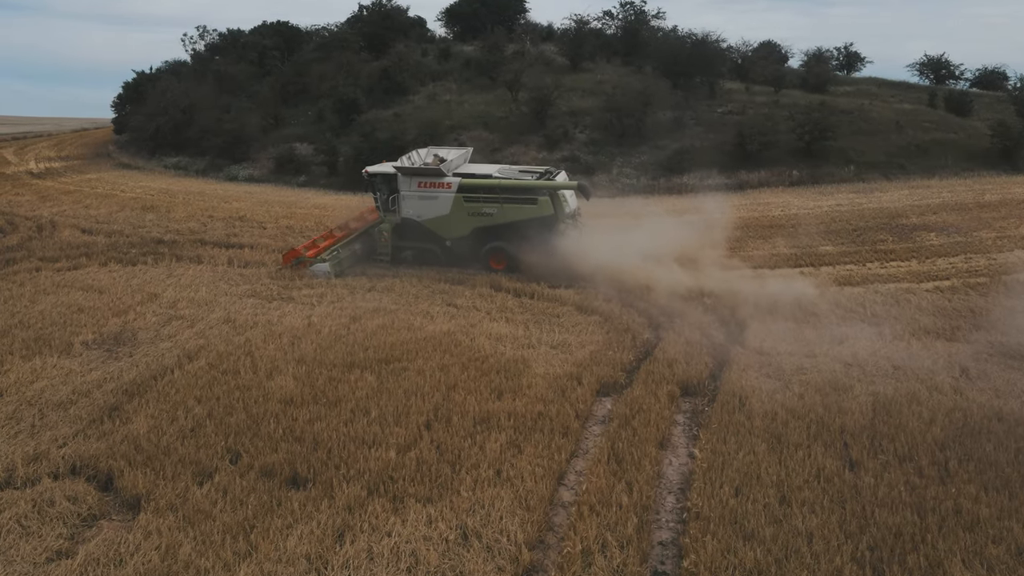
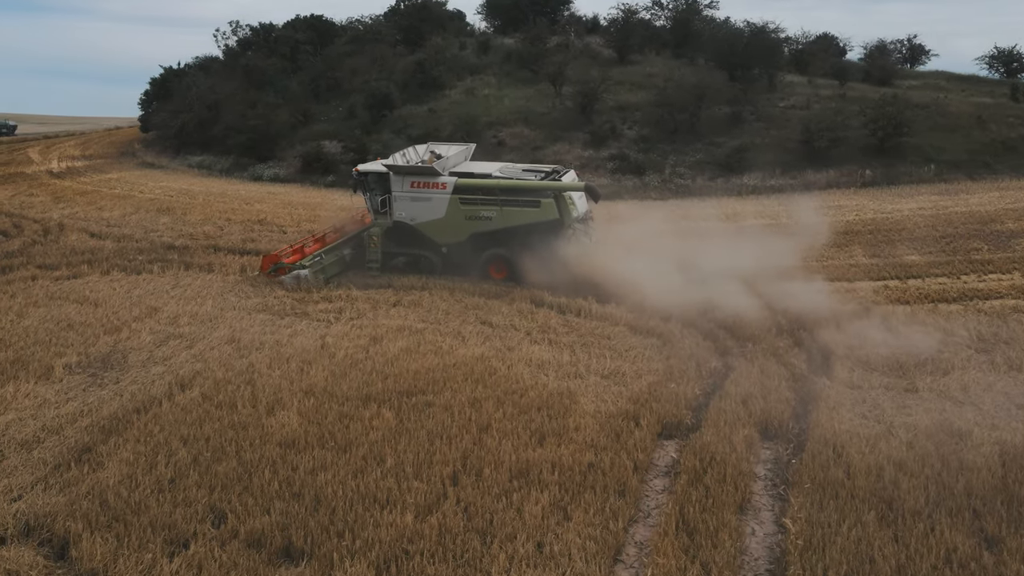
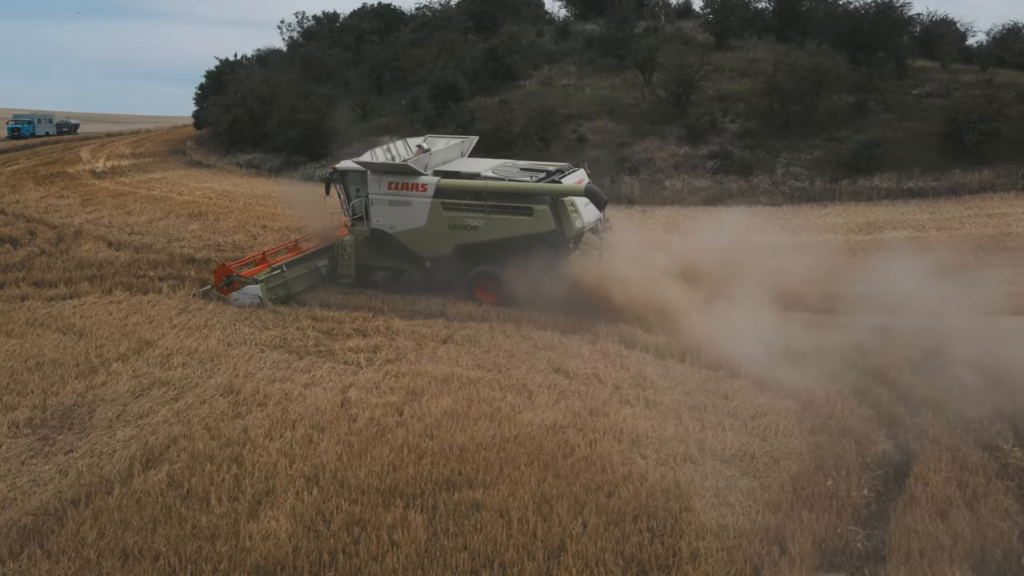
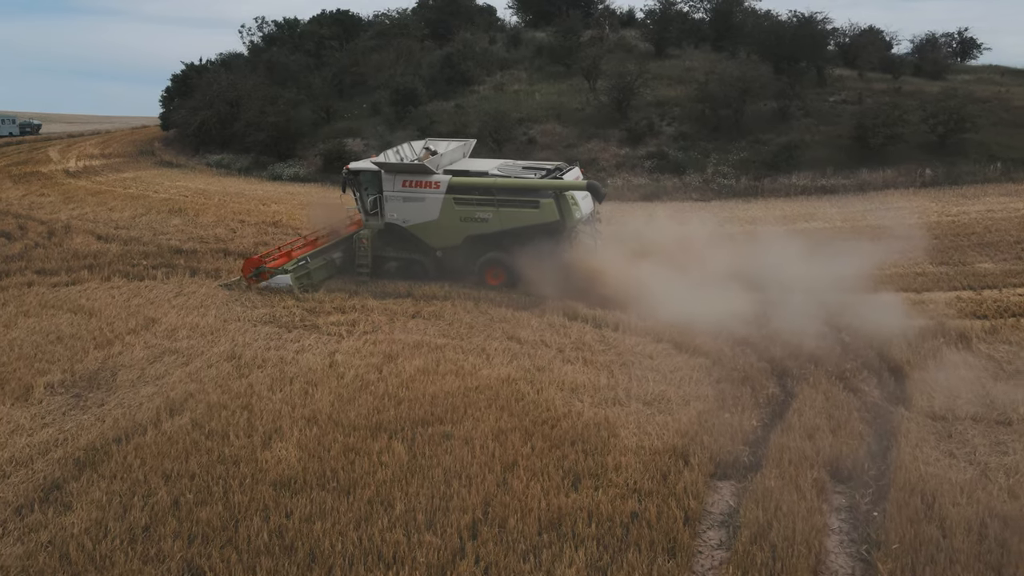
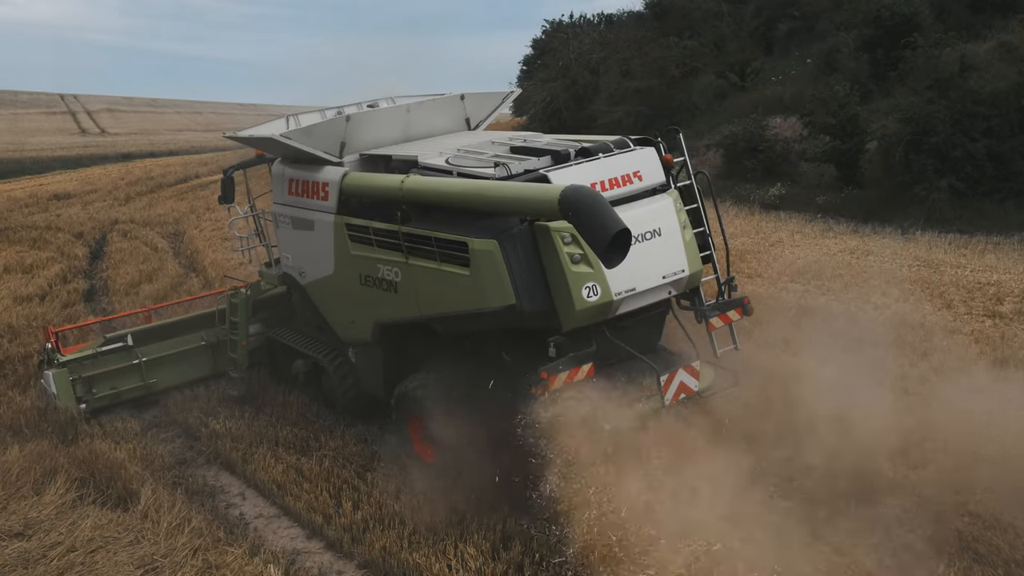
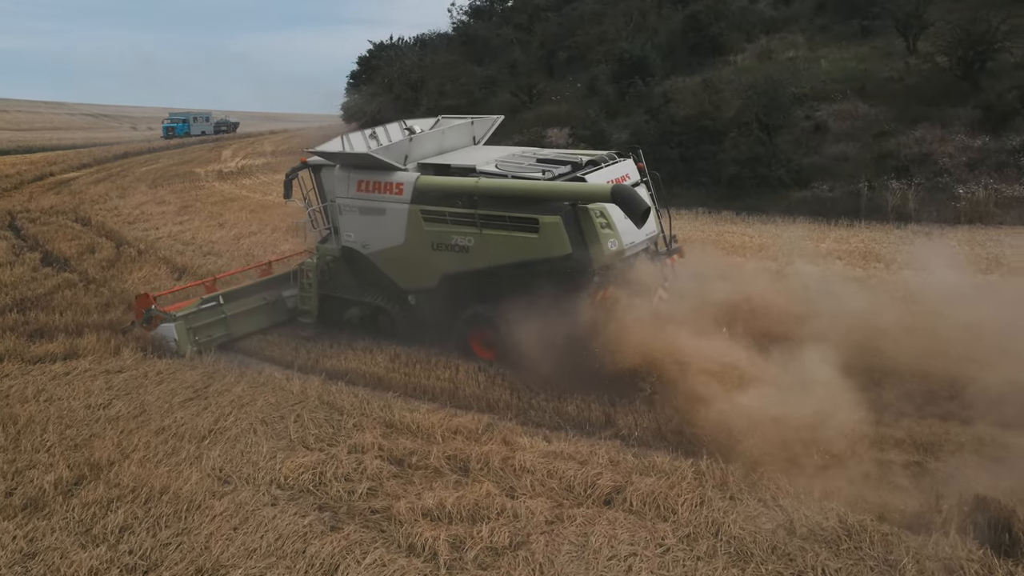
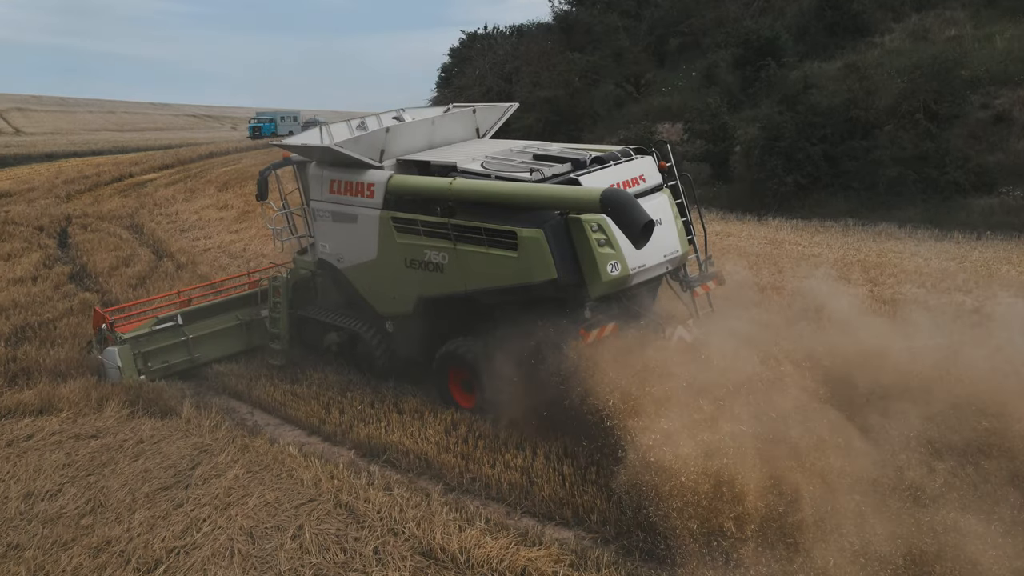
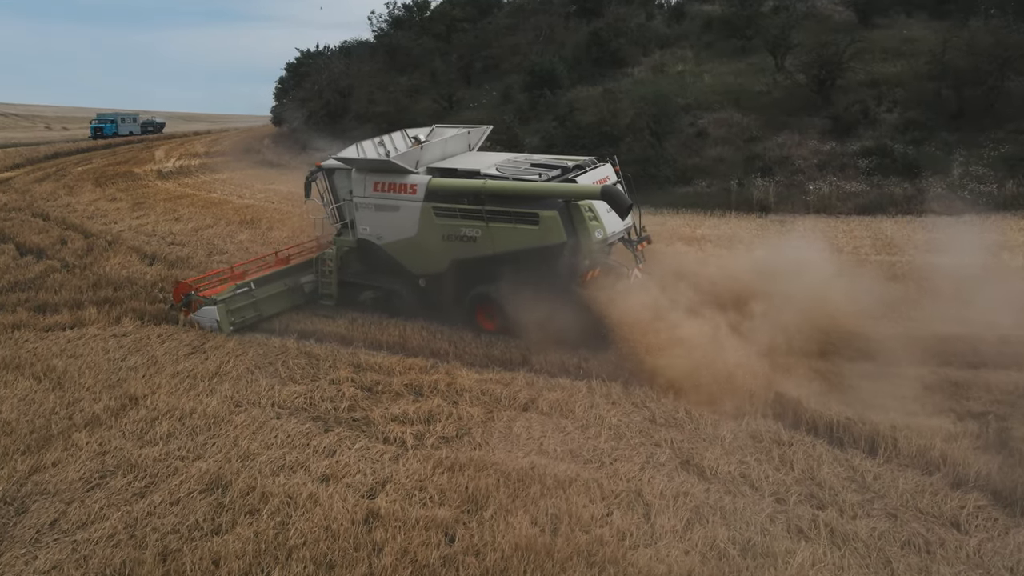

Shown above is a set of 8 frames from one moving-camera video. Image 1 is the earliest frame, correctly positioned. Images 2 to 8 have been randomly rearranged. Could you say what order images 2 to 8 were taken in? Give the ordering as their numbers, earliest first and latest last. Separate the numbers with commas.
2, 4, 3, 8, 6, 7, 5
